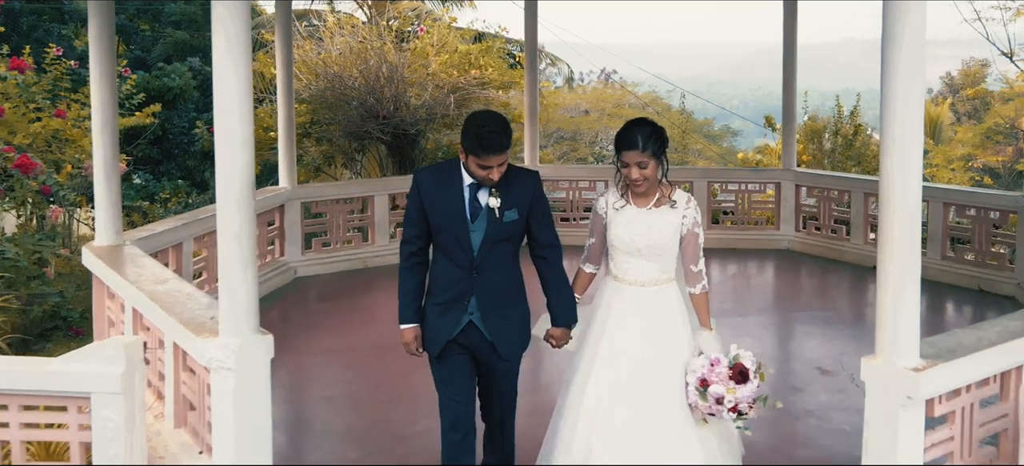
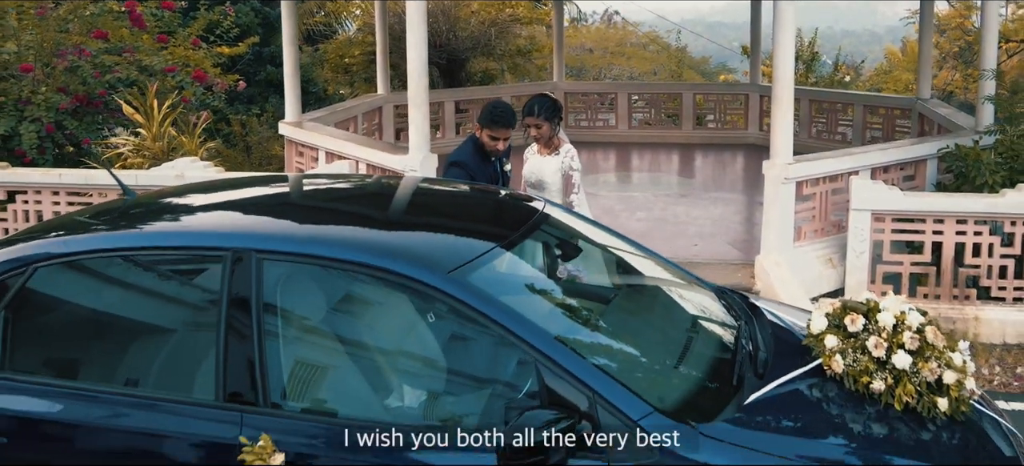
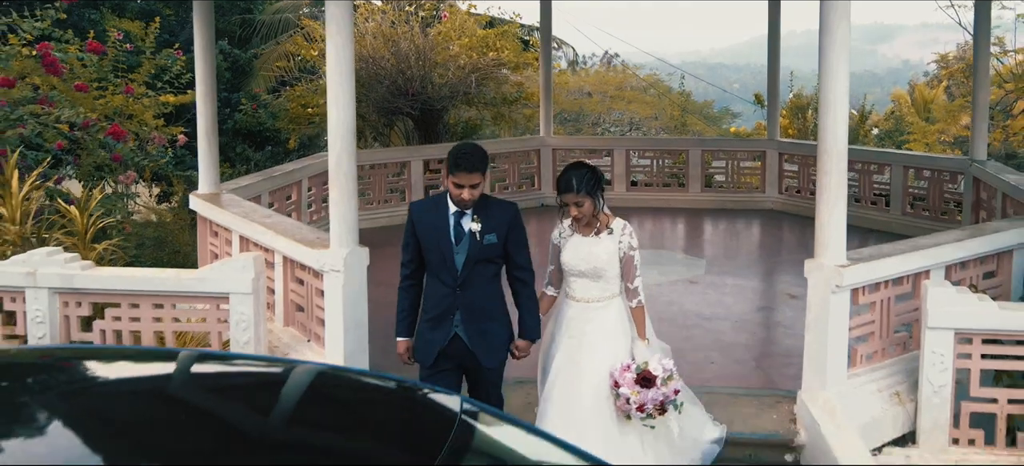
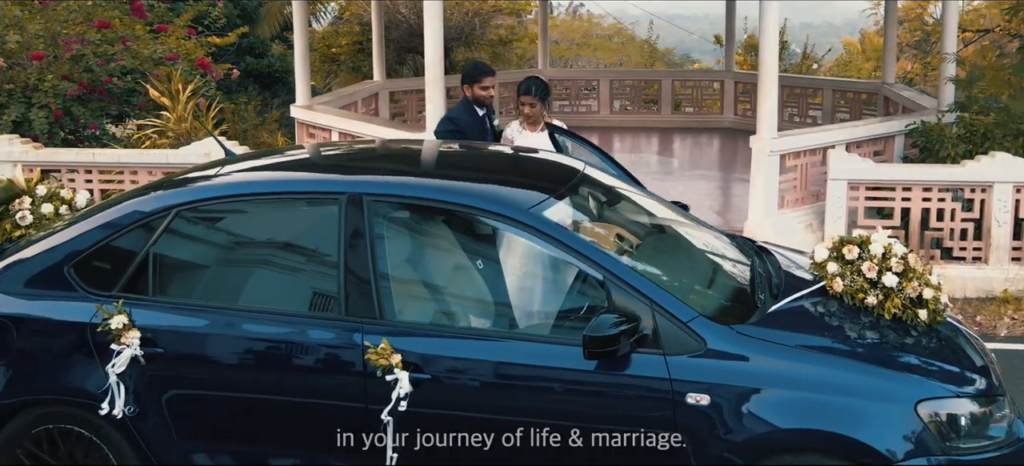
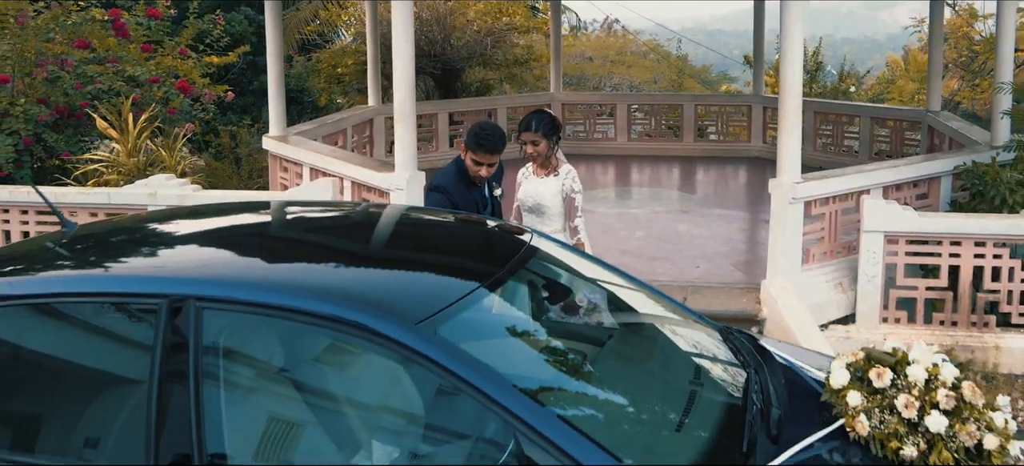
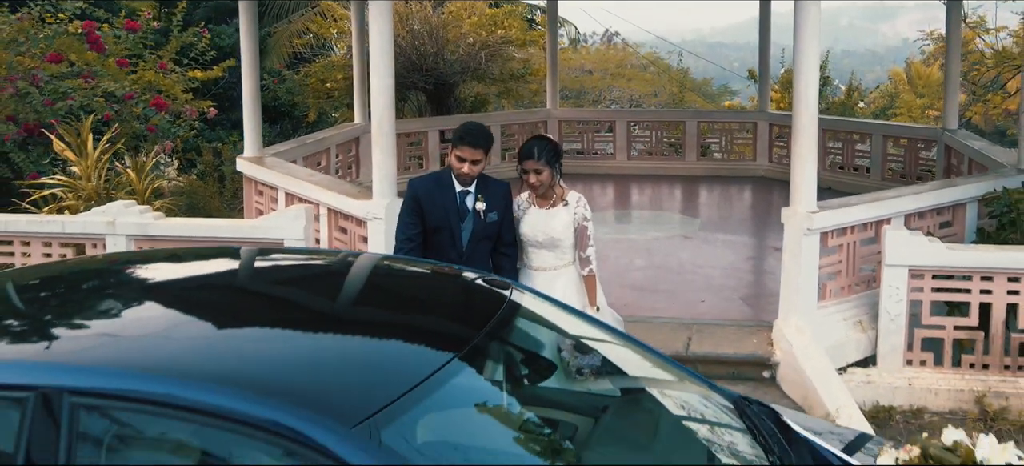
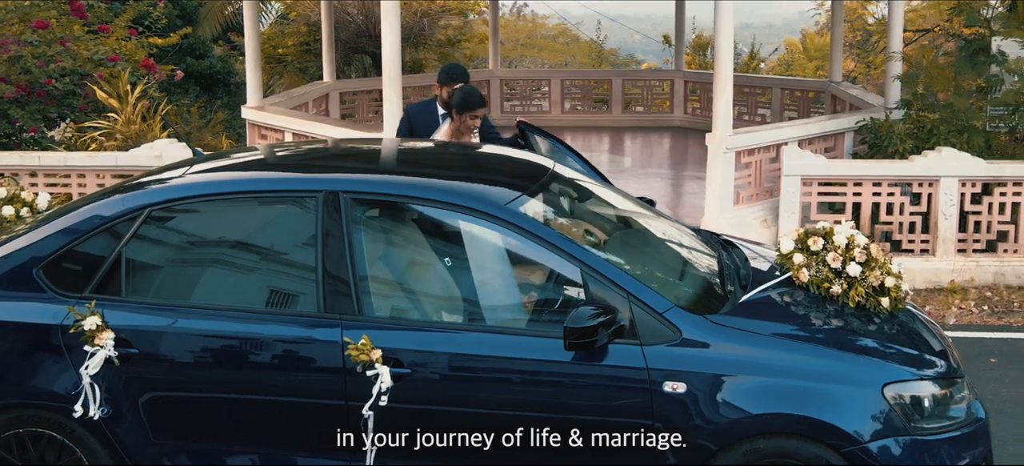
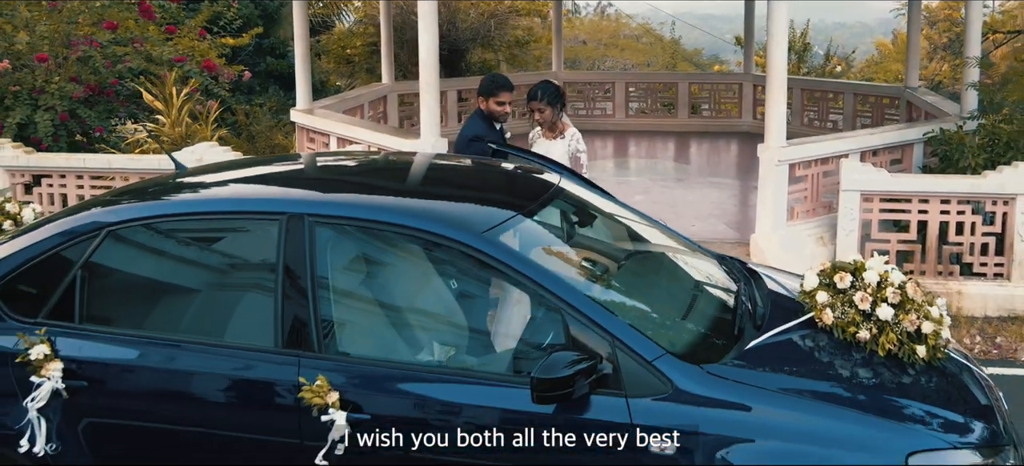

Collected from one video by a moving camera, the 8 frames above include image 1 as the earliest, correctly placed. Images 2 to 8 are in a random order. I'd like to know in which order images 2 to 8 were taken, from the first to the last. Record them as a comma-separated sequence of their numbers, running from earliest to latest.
3, 6, 5, 2, 8, 4, 7
